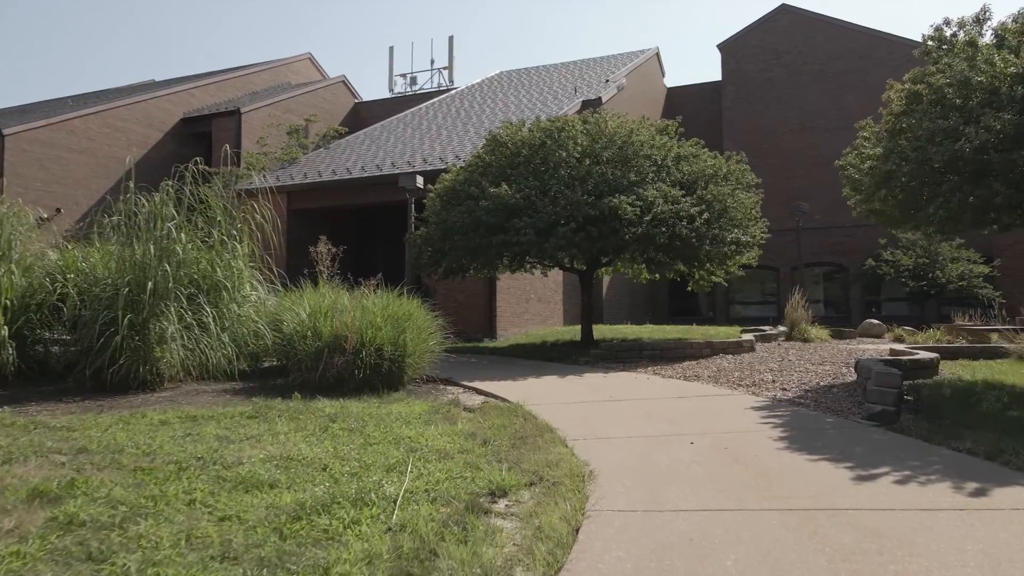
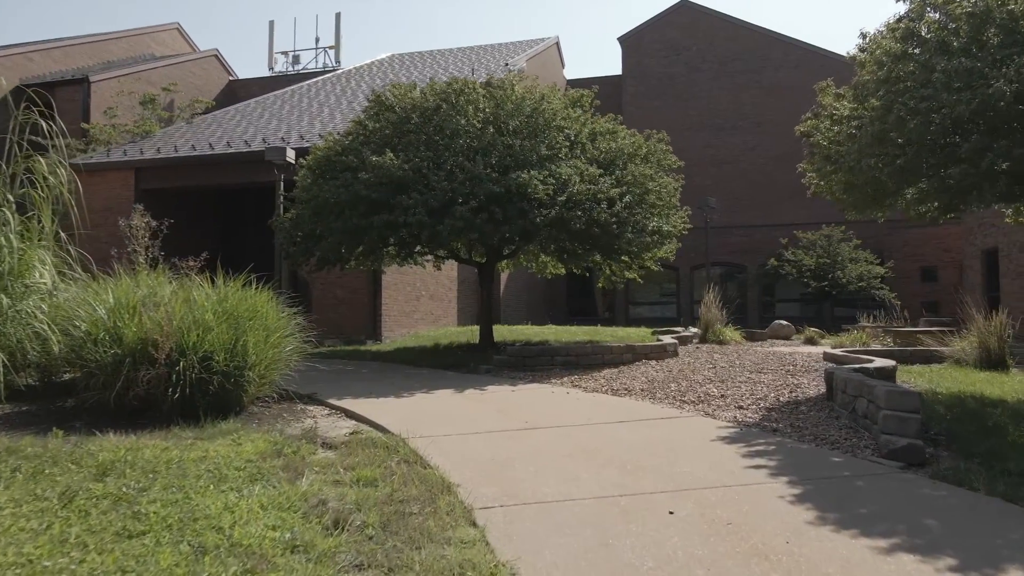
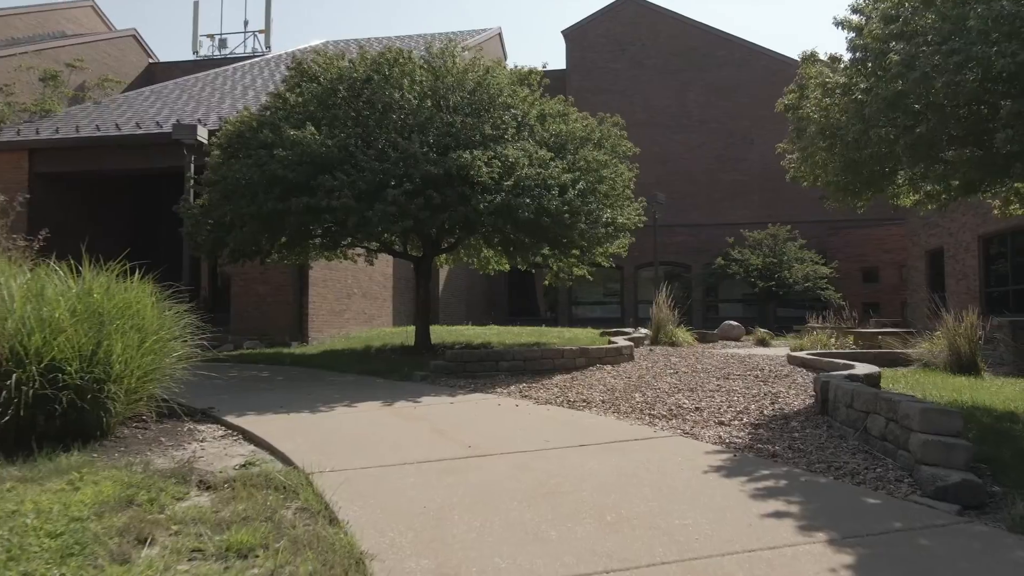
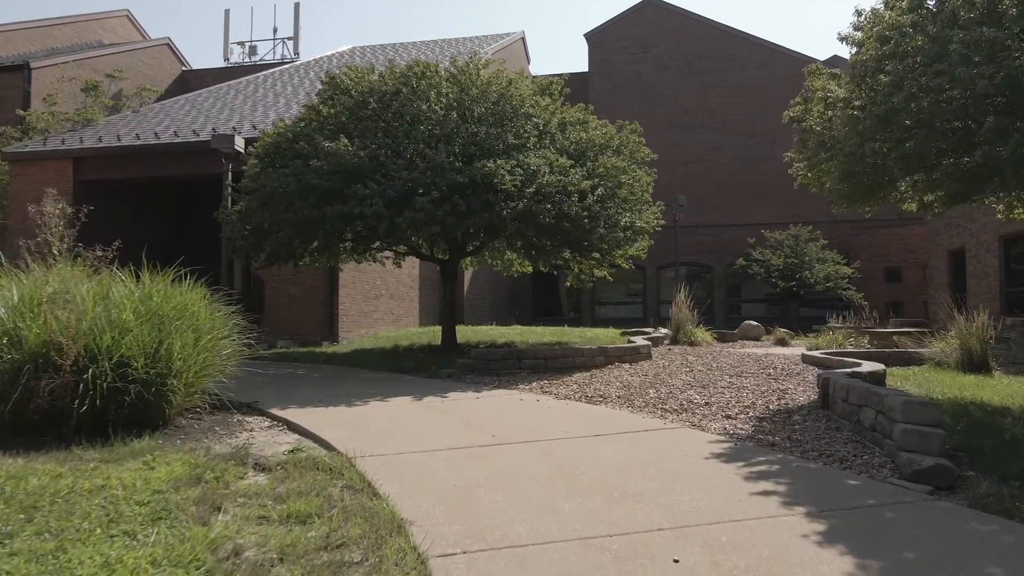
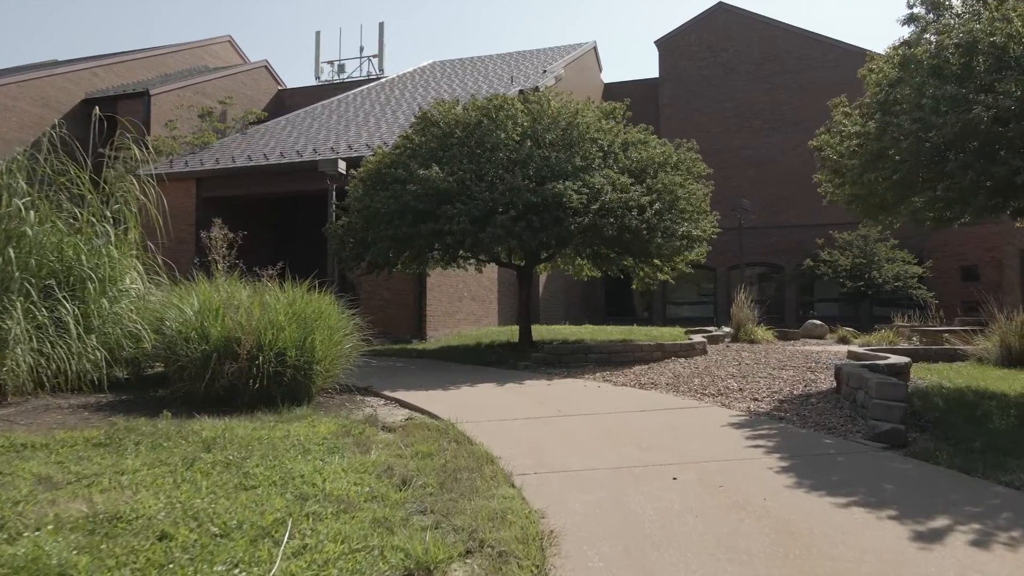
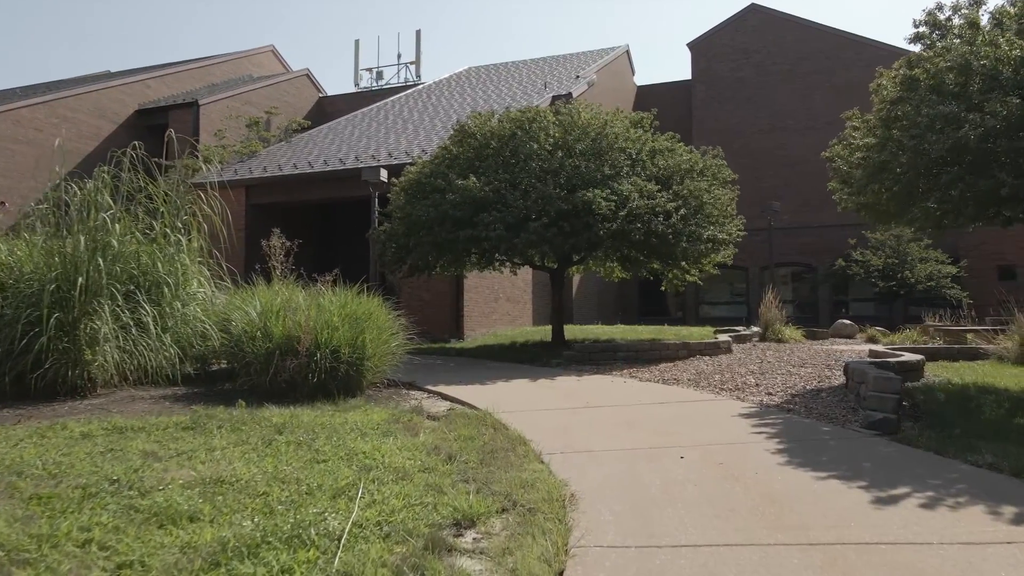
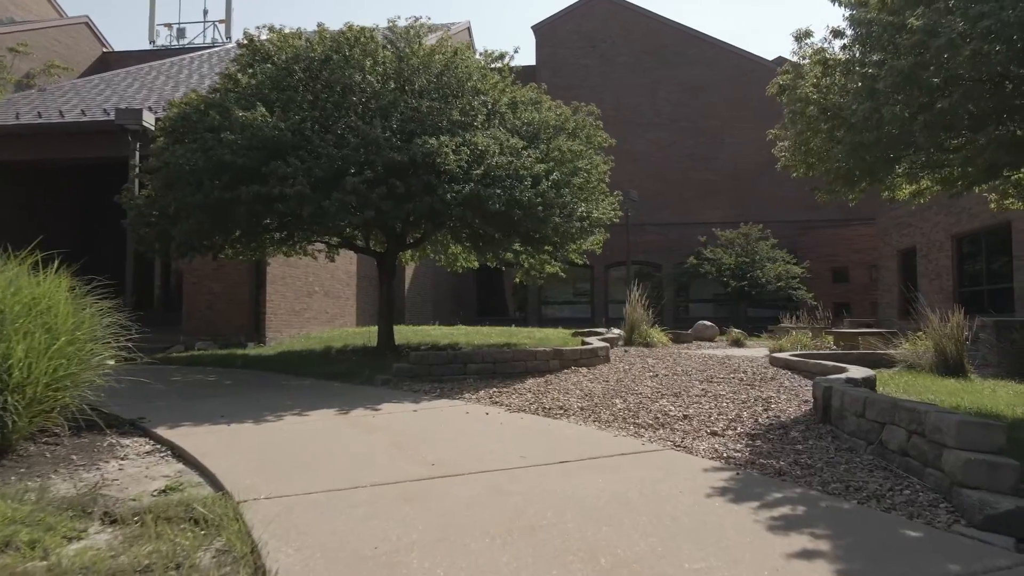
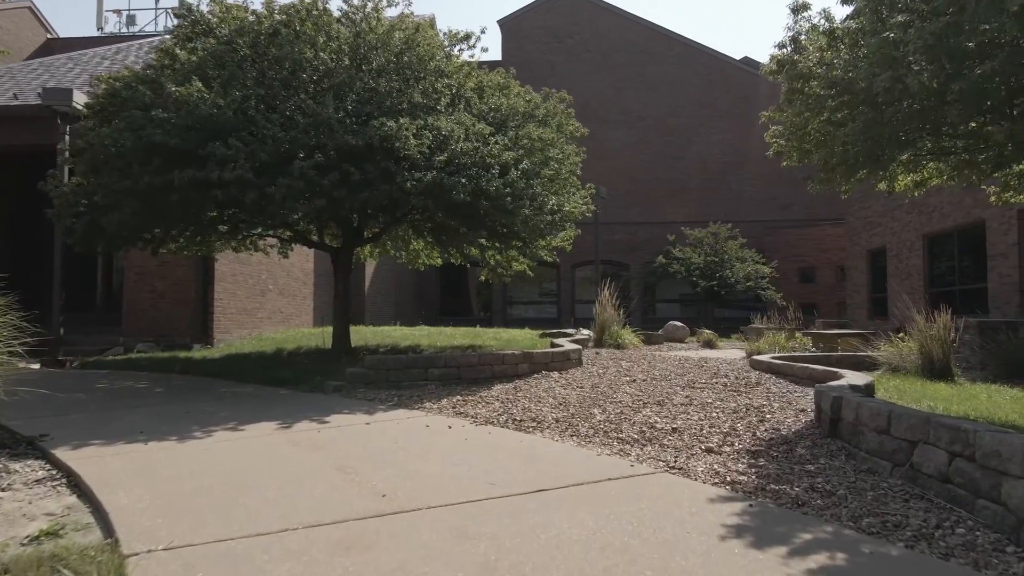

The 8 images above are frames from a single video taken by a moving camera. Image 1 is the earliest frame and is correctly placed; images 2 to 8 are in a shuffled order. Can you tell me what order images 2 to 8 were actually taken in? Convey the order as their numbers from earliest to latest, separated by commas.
6, 5, 2, 4, 3, 7, 8
